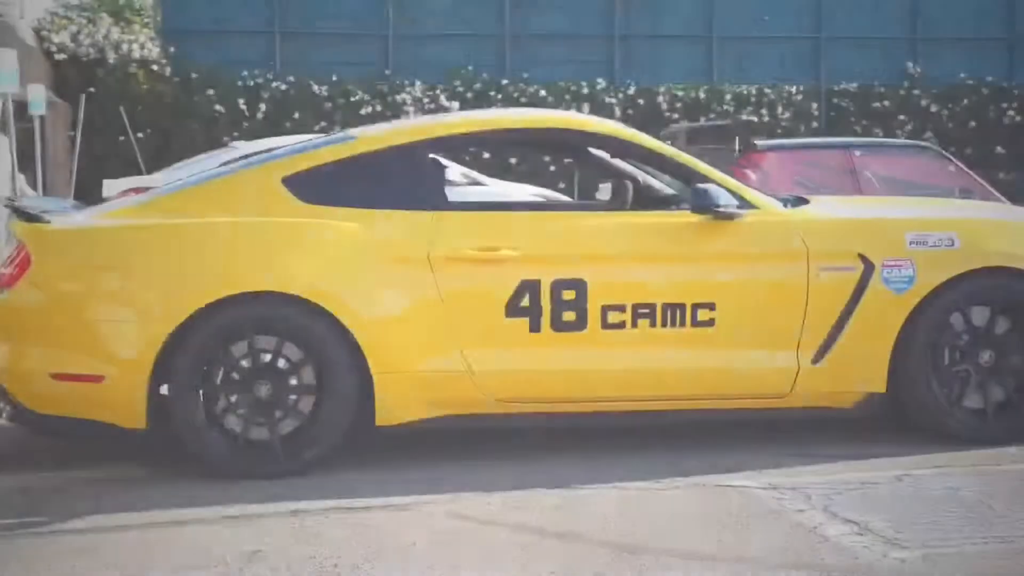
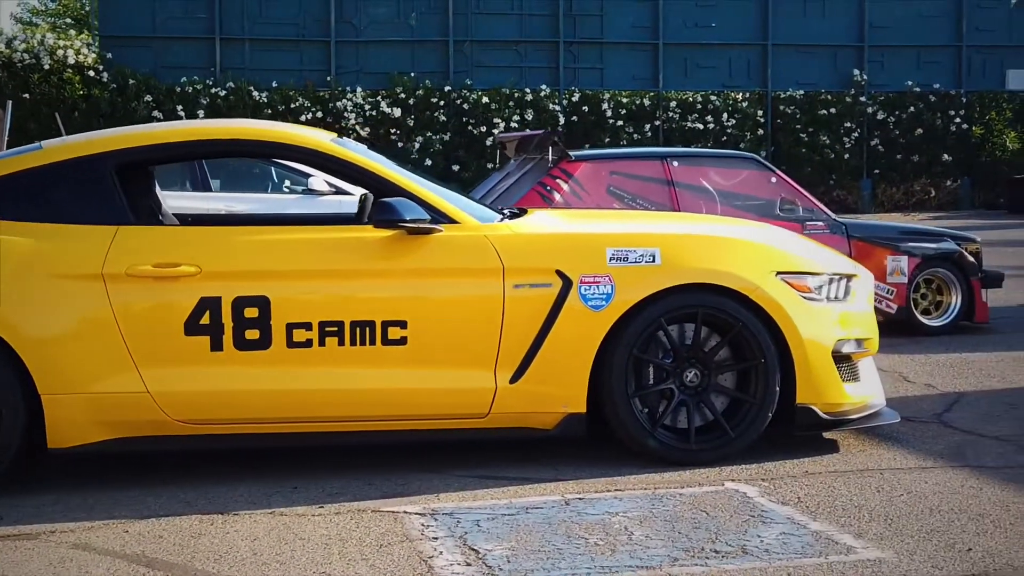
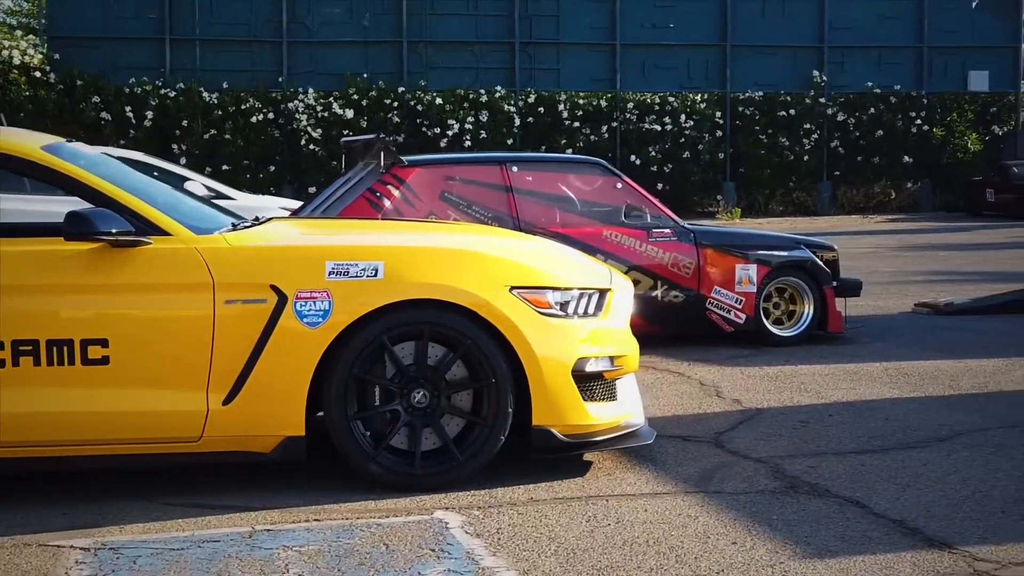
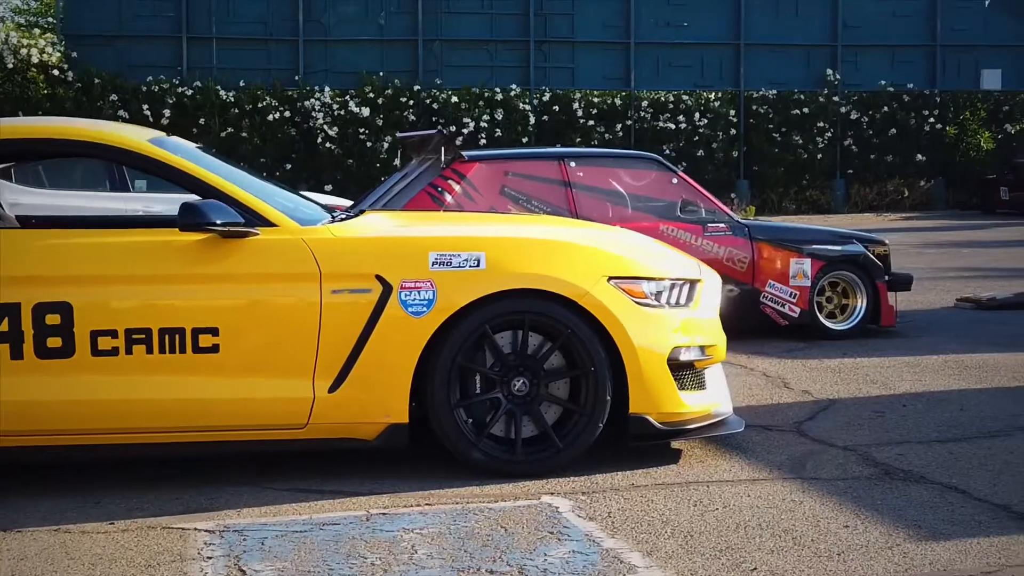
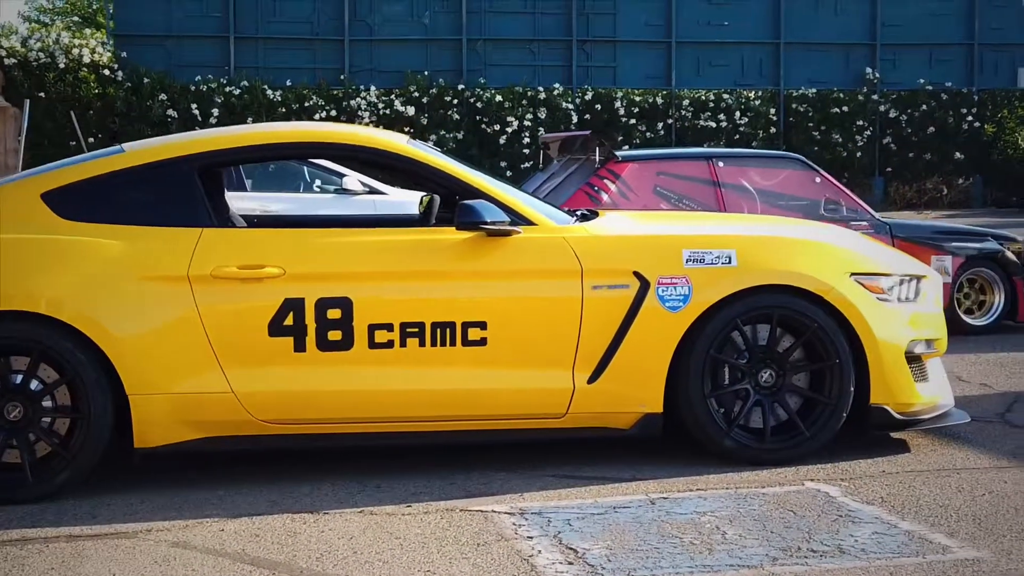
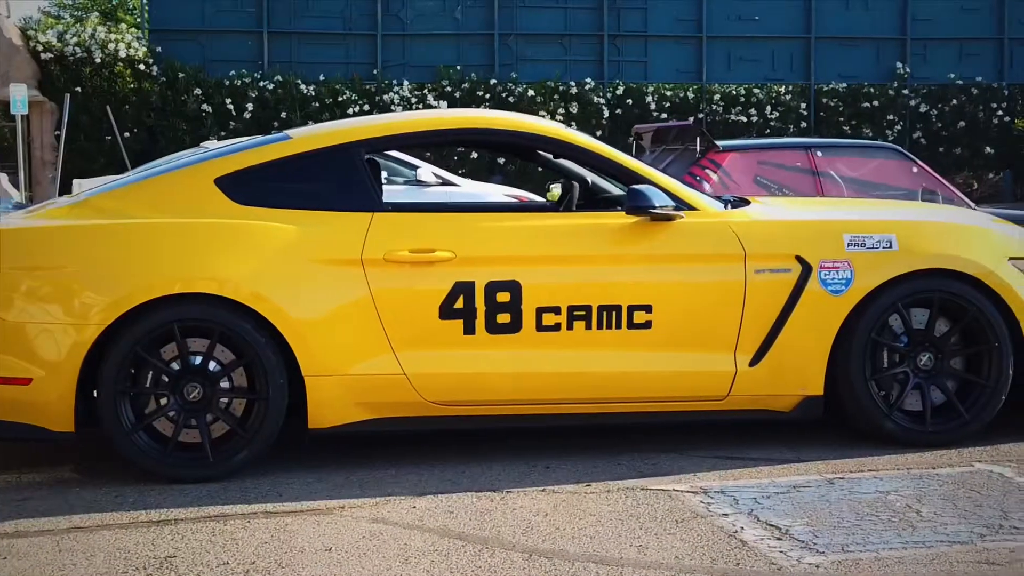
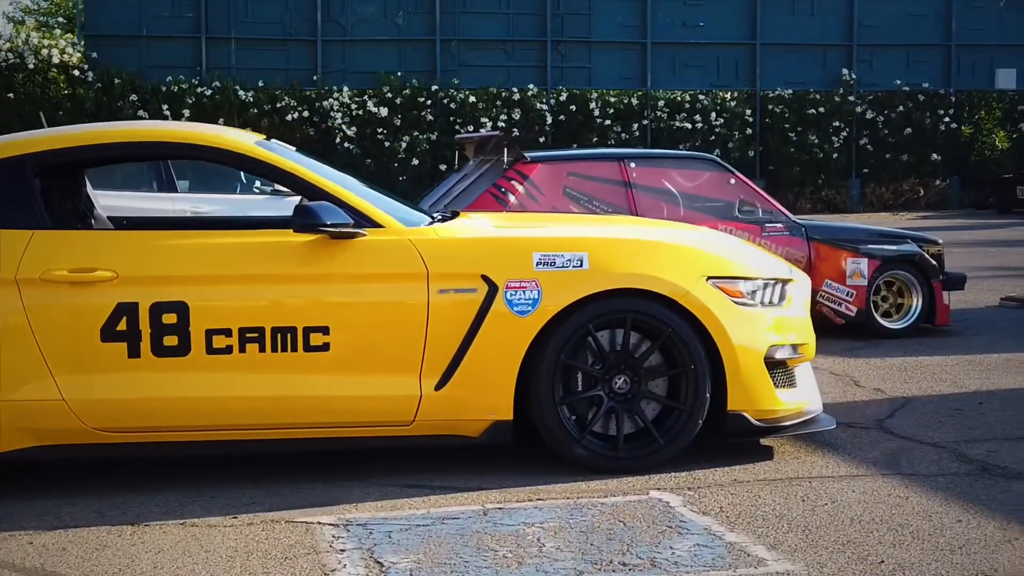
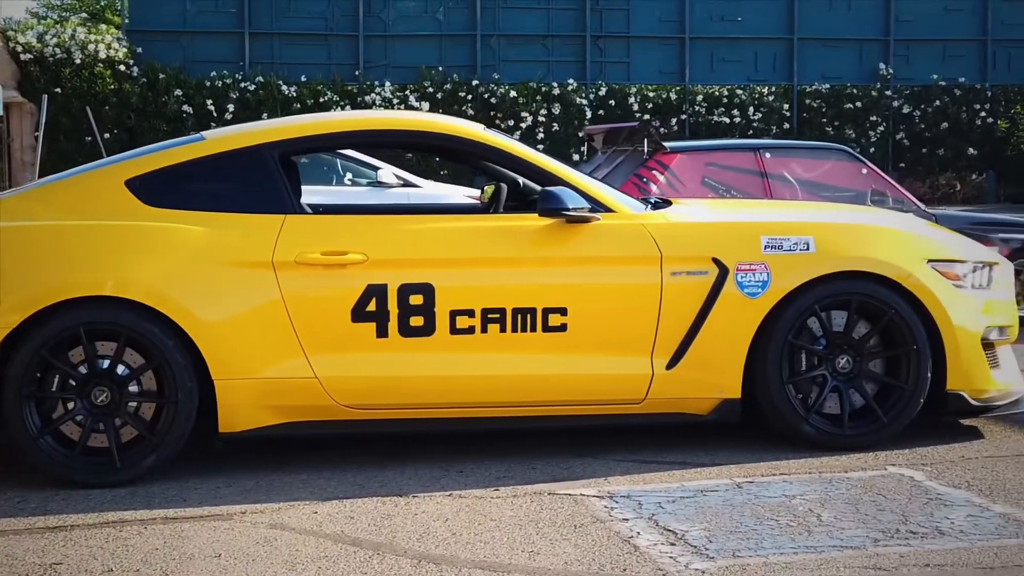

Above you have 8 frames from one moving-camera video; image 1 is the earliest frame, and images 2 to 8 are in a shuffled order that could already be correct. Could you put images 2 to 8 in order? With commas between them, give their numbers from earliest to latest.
6, 8, 5, 2, 7, 4, 3
